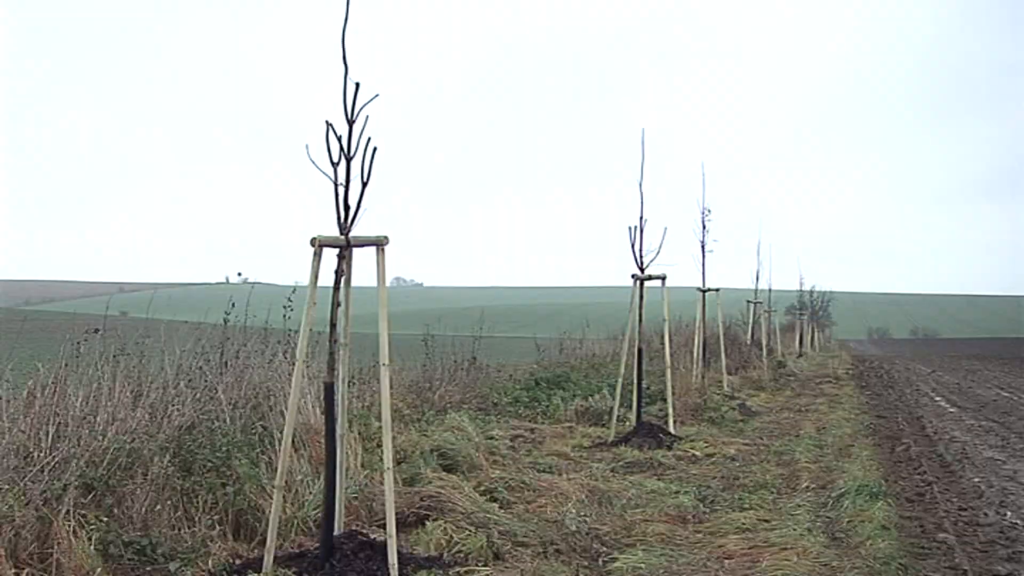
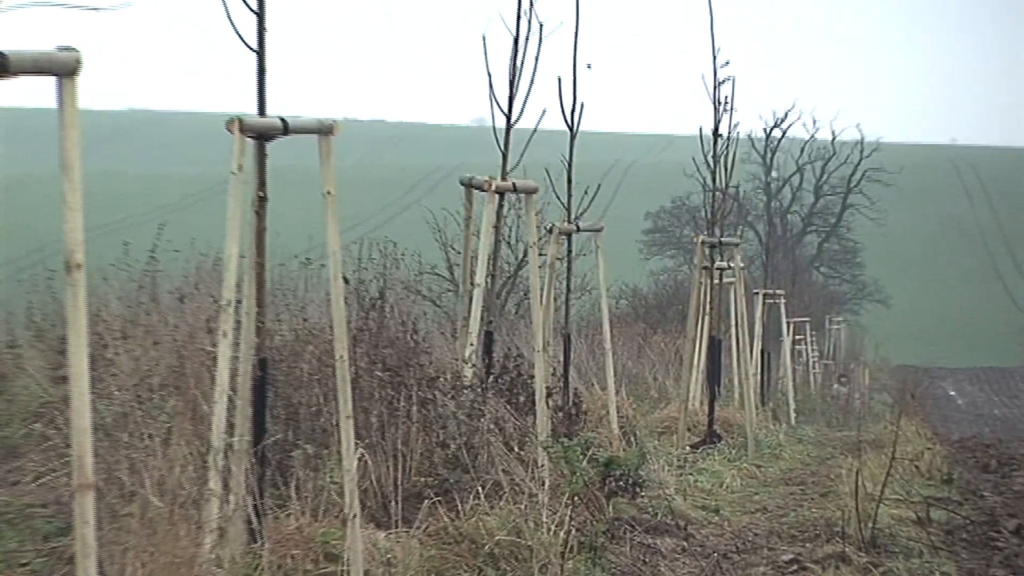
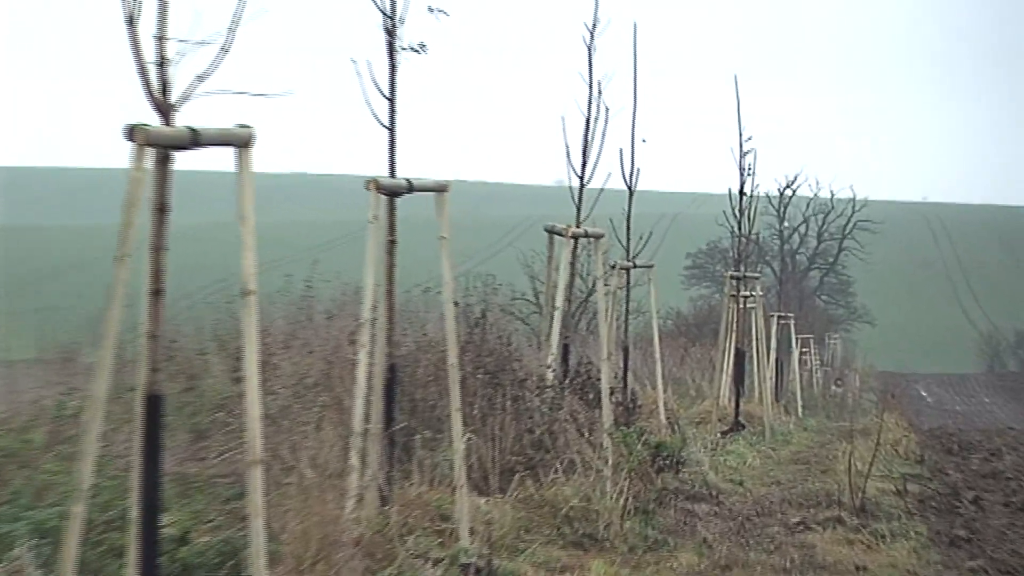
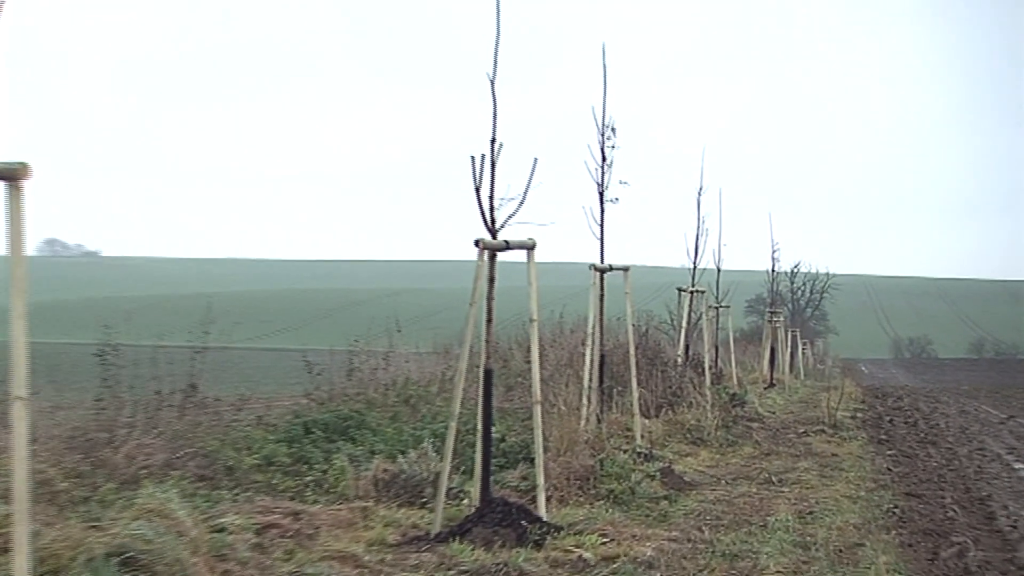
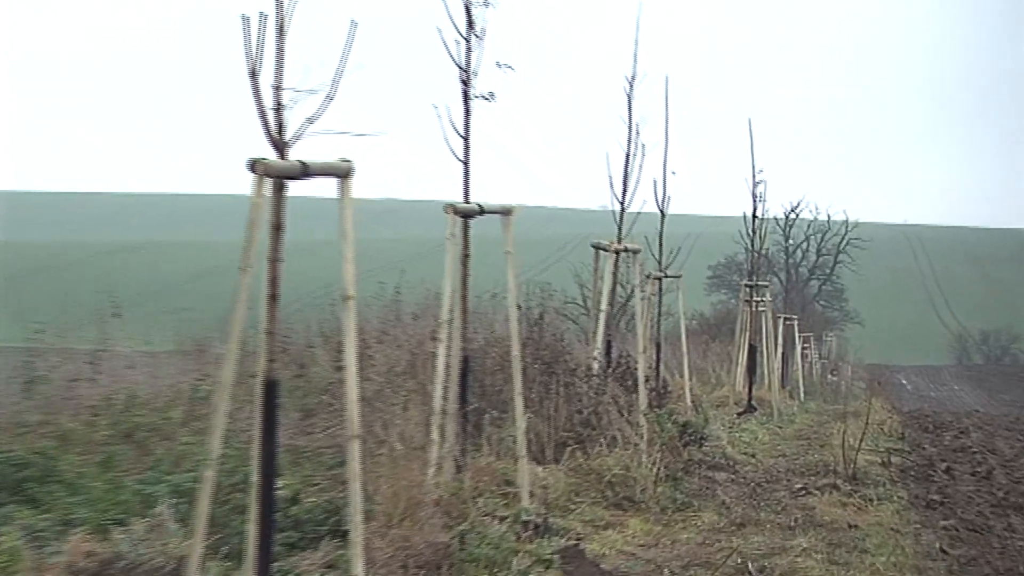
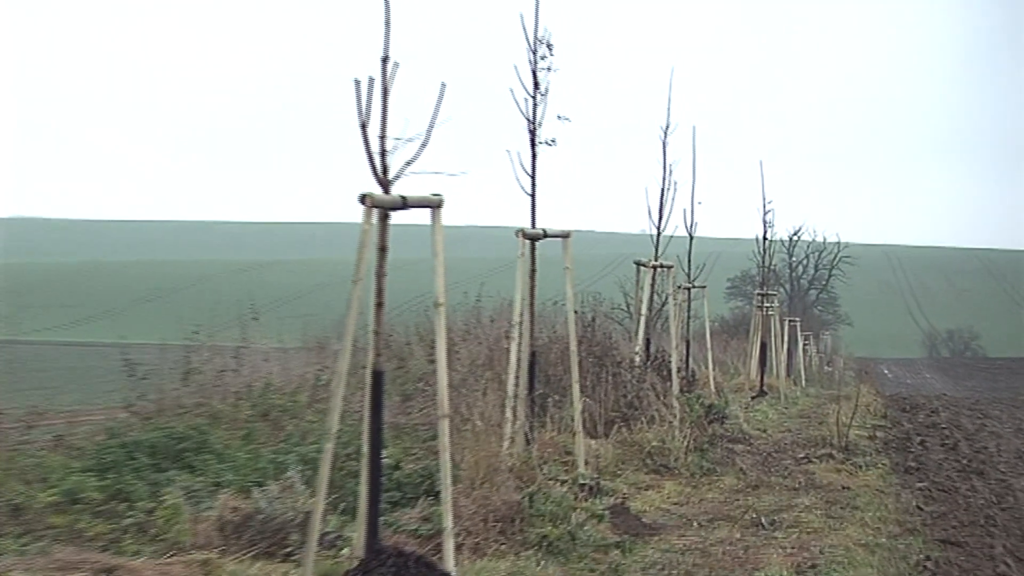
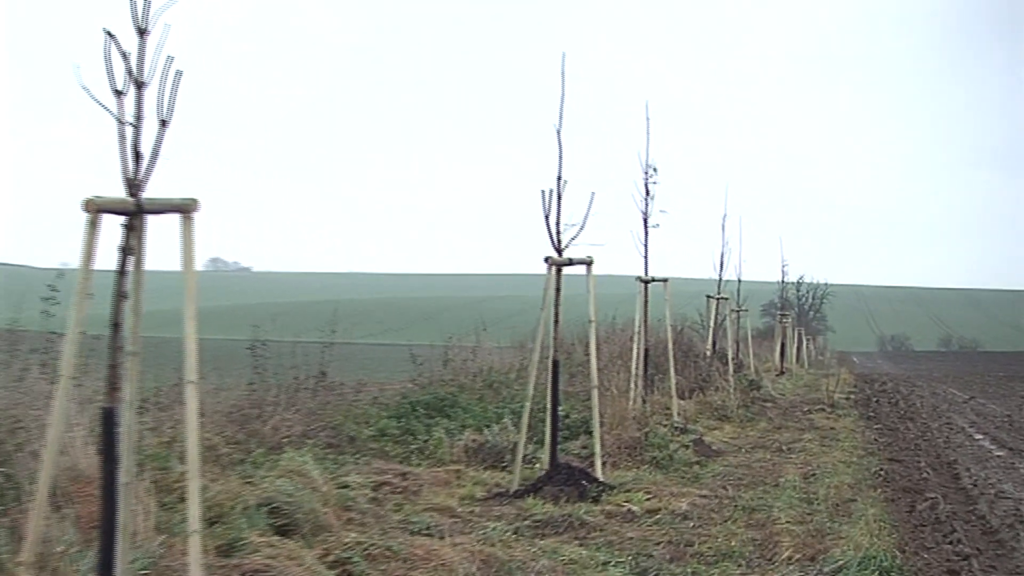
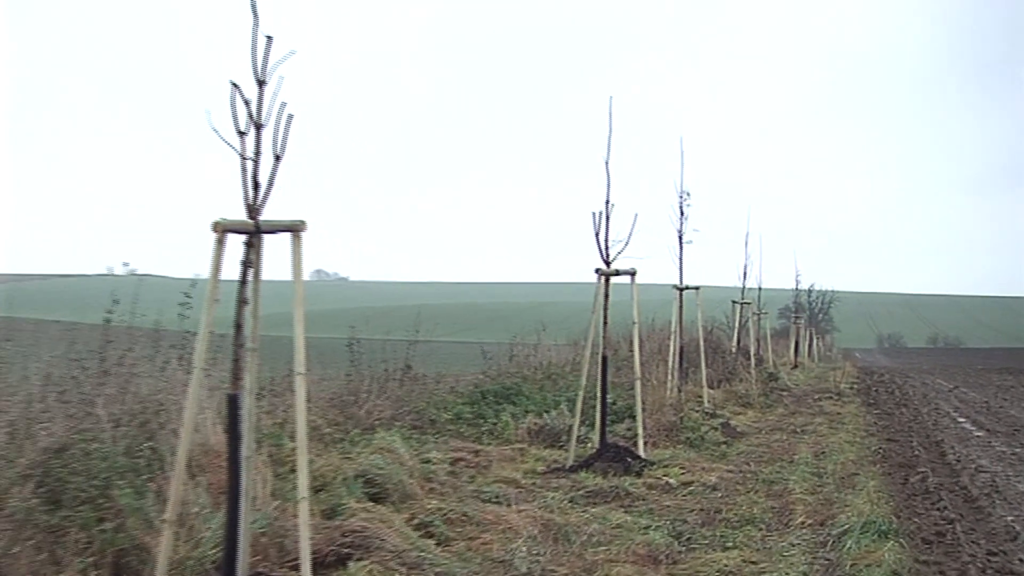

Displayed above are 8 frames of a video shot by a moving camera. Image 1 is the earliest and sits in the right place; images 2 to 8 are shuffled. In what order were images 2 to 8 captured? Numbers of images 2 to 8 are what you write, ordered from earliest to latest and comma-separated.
8, 7, 4, 6, 5, 3, 2
